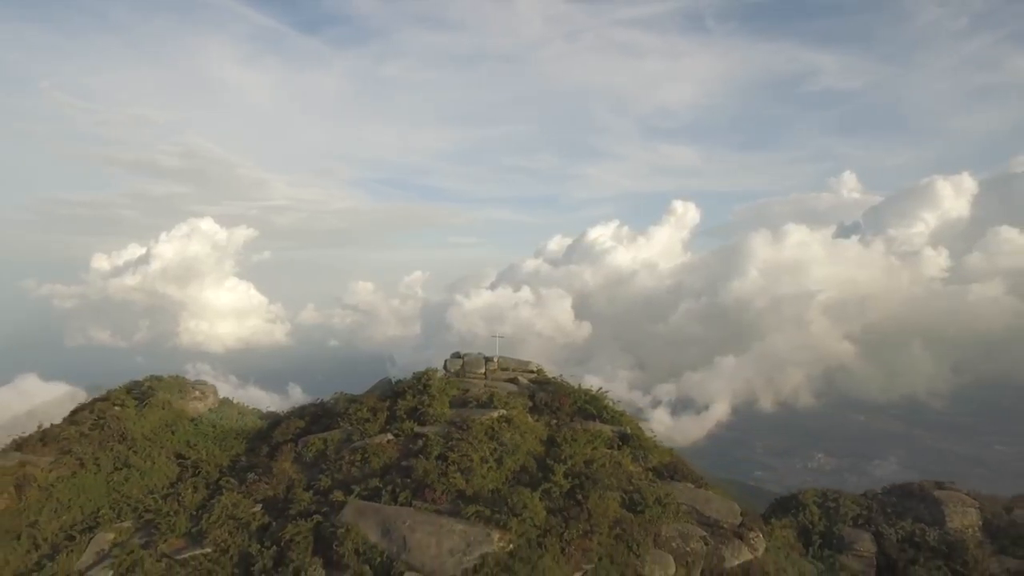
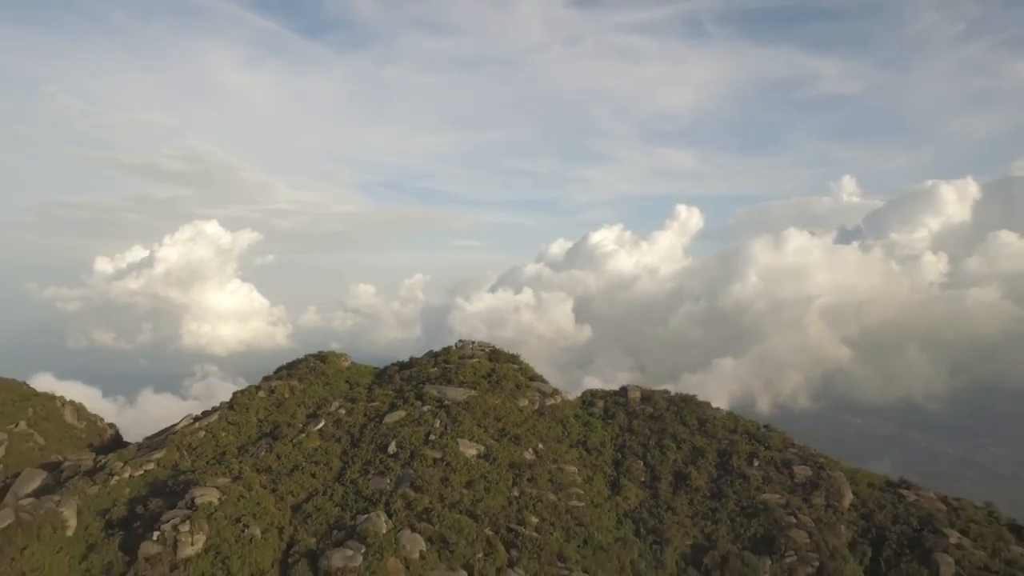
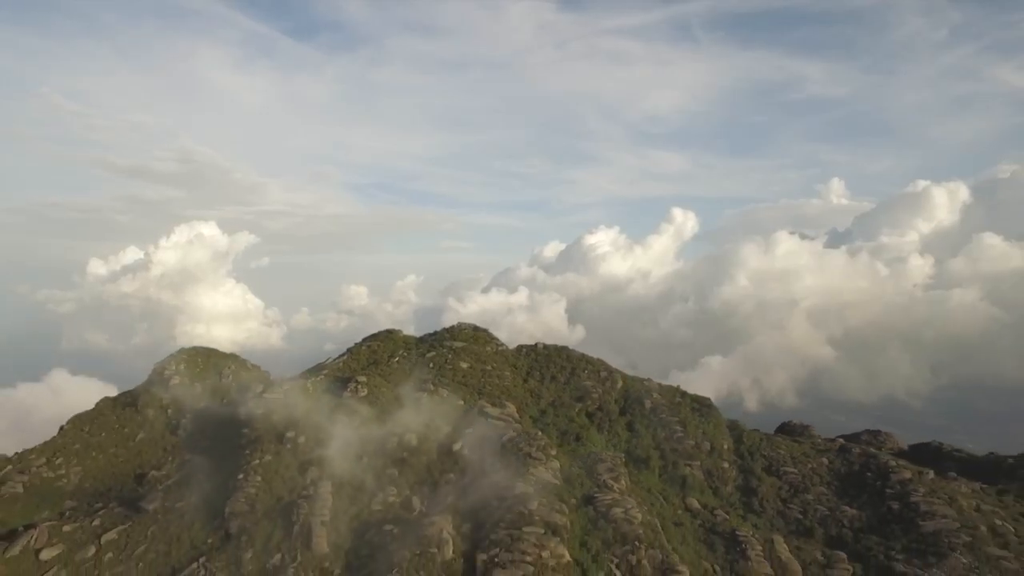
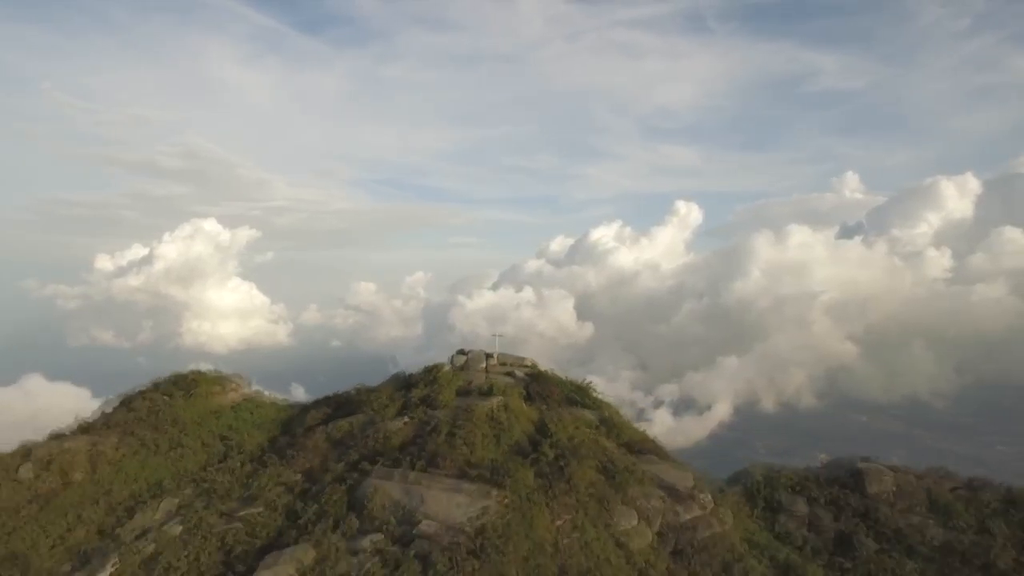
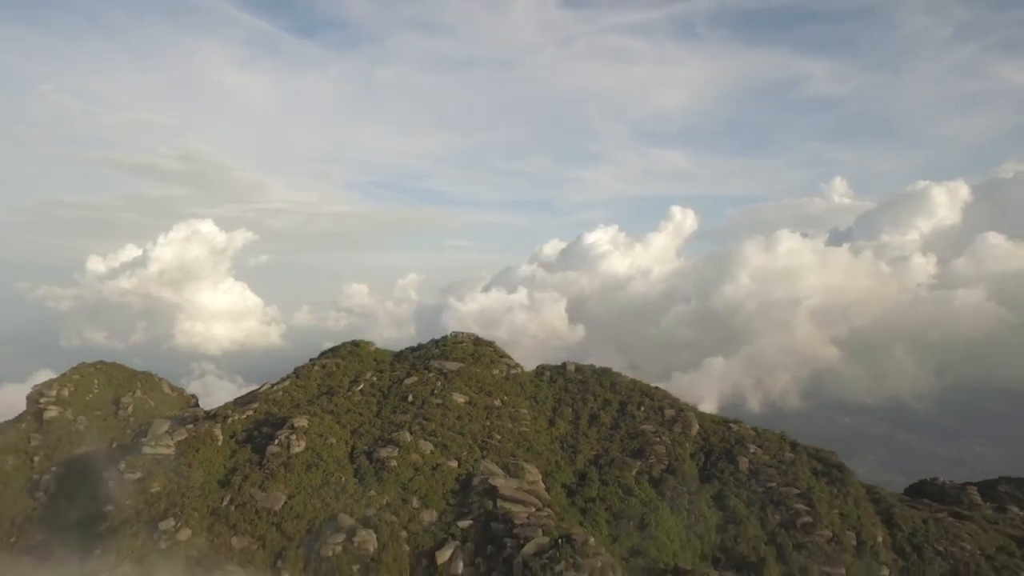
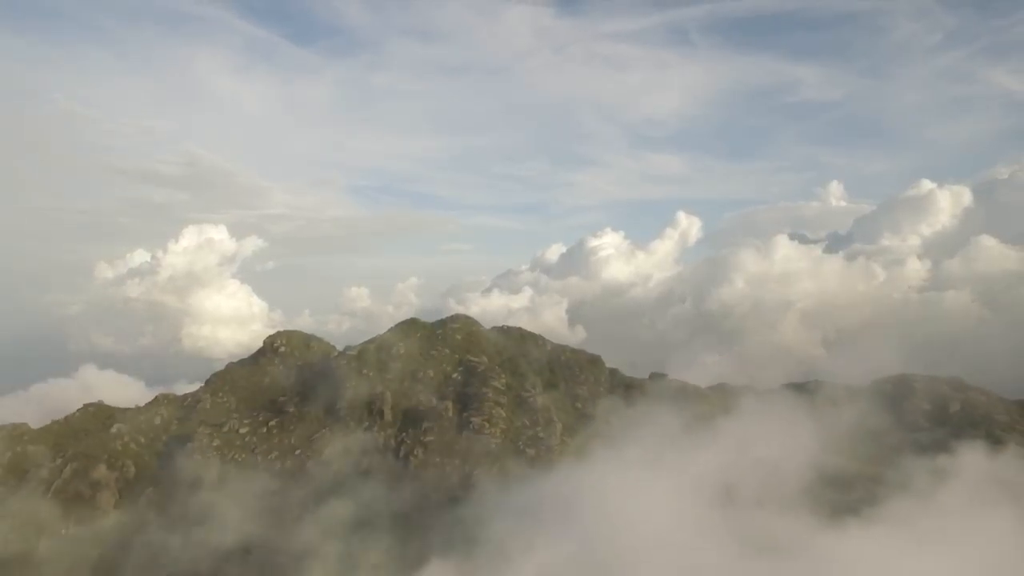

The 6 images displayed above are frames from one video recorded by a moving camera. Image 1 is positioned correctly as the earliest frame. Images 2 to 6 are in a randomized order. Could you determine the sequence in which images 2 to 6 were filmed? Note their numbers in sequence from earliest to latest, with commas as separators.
4, 2, 5, 3, 6
